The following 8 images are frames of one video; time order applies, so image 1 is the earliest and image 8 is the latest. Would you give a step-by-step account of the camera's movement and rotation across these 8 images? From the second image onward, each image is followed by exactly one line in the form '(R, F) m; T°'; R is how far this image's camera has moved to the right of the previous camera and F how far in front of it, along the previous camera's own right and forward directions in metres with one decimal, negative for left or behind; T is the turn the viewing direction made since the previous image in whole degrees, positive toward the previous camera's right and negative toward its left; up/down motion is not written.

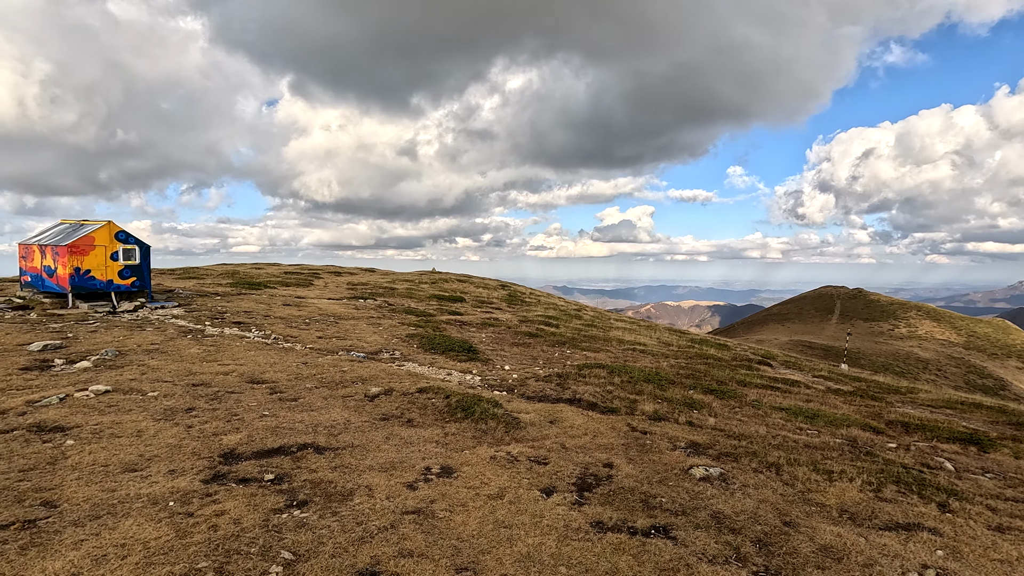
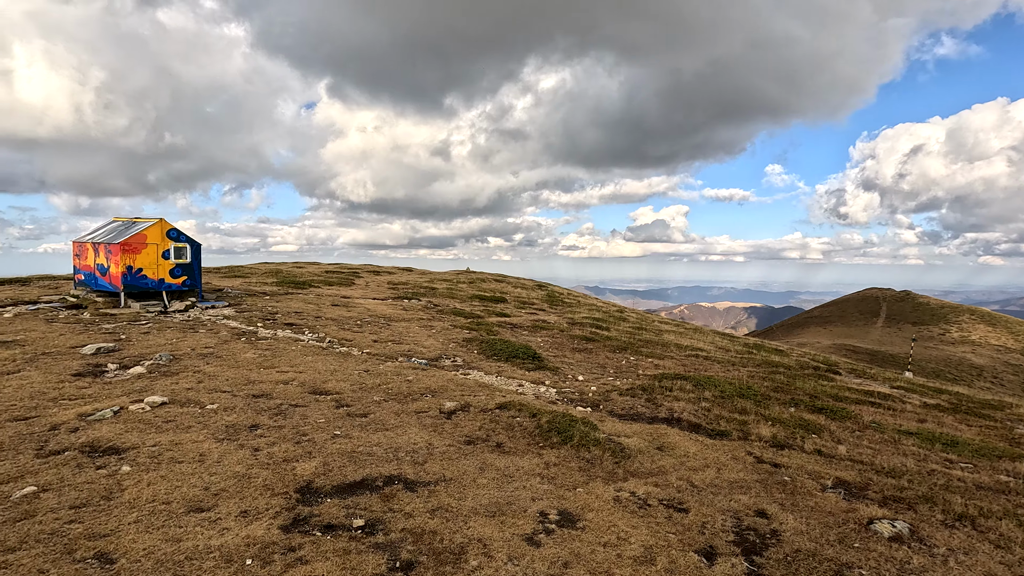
(-1.6, +1.8) m; -3°
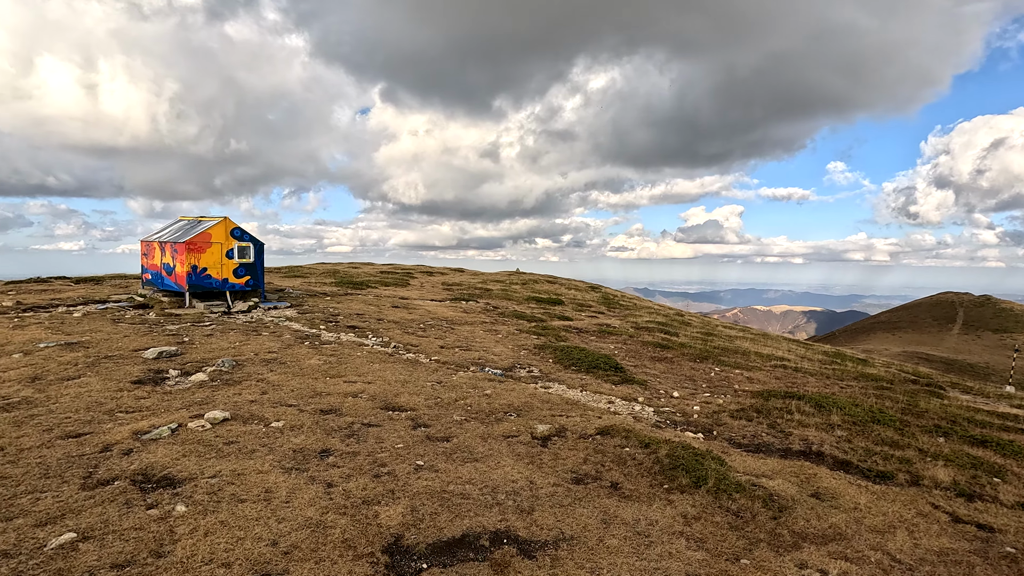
(-1.3, +2.0) m; -5°
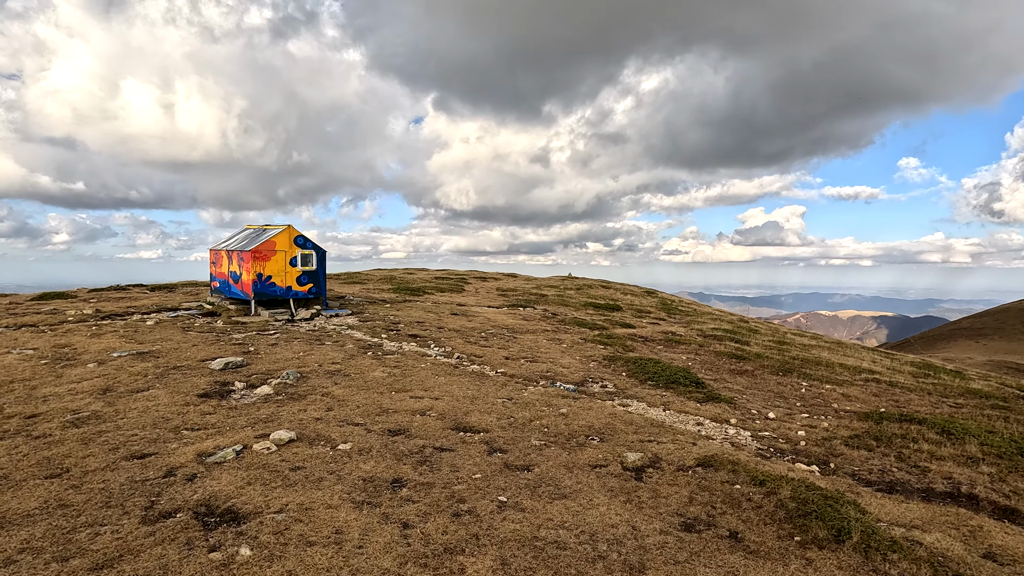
(-0.7, +1.2) m; -5°
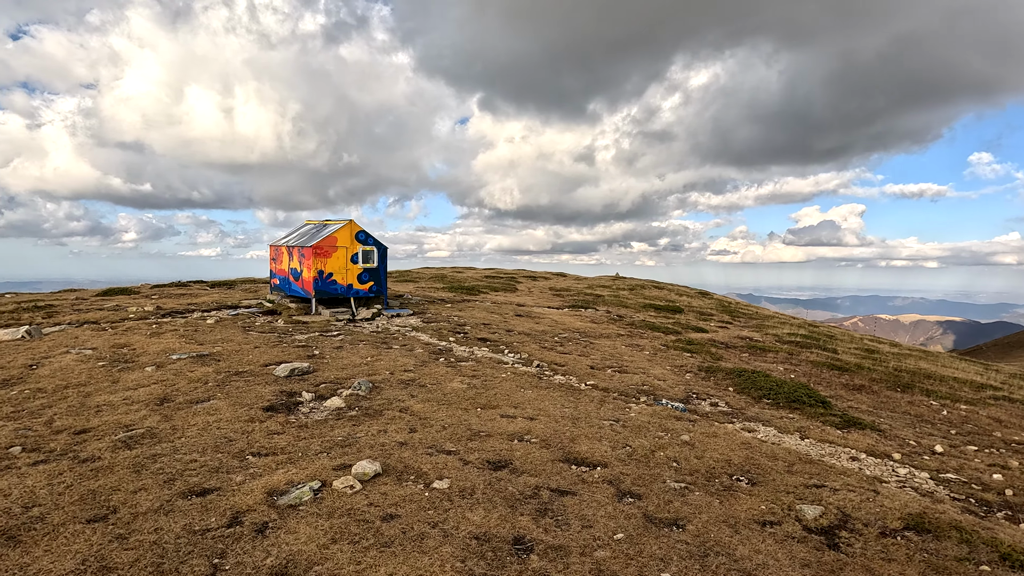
(-1.6, +2.2) m; -5°
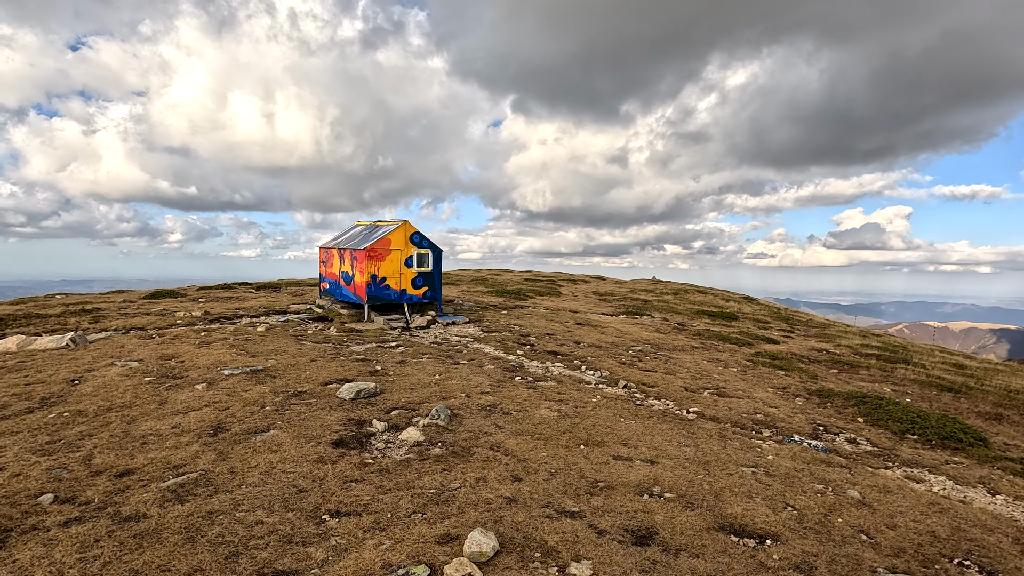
(-1.6, +2.1) m; -3°
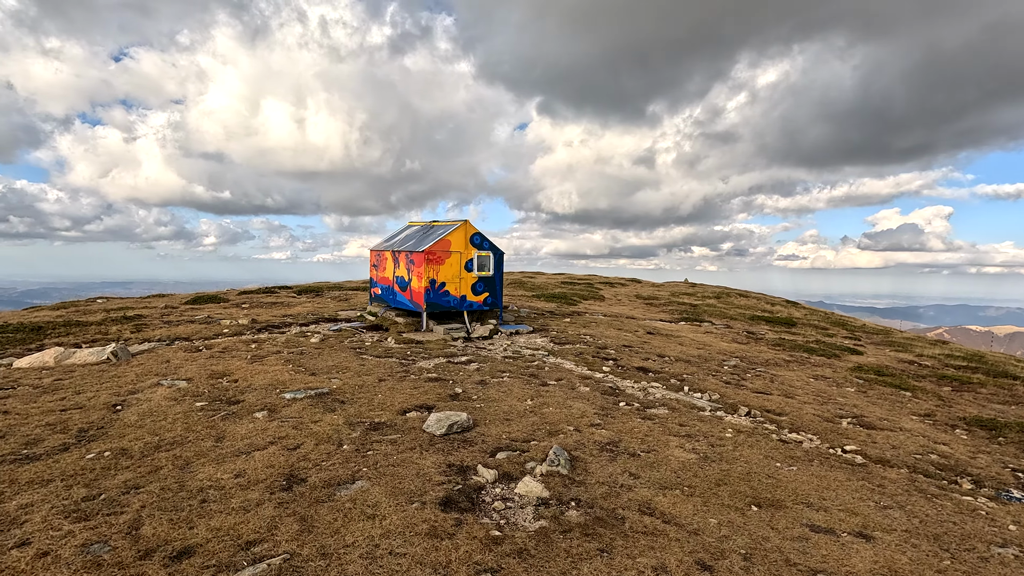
(-2.0, +2.4) m; -3°
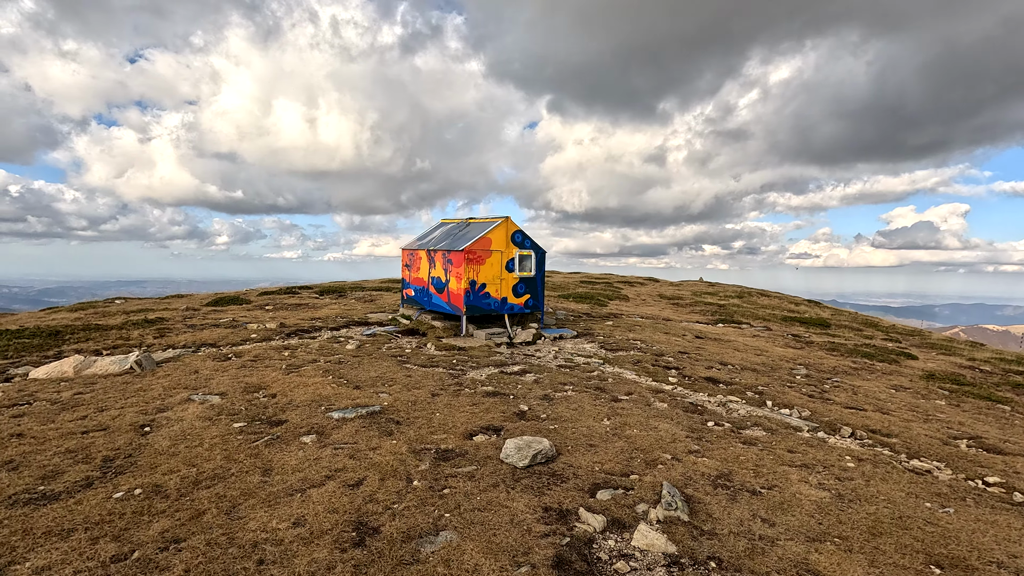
(-1.4, +1.6) m; -1°
